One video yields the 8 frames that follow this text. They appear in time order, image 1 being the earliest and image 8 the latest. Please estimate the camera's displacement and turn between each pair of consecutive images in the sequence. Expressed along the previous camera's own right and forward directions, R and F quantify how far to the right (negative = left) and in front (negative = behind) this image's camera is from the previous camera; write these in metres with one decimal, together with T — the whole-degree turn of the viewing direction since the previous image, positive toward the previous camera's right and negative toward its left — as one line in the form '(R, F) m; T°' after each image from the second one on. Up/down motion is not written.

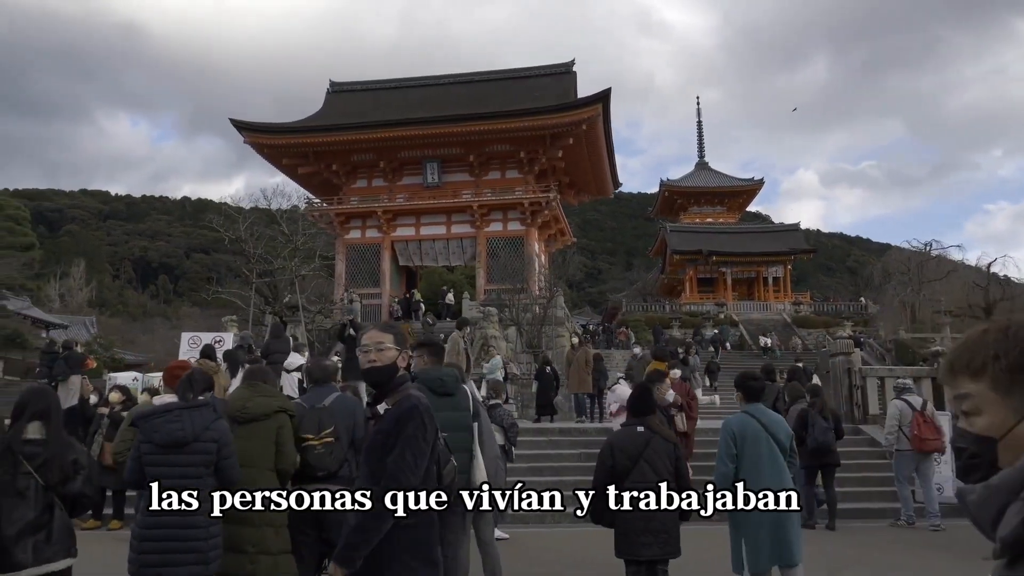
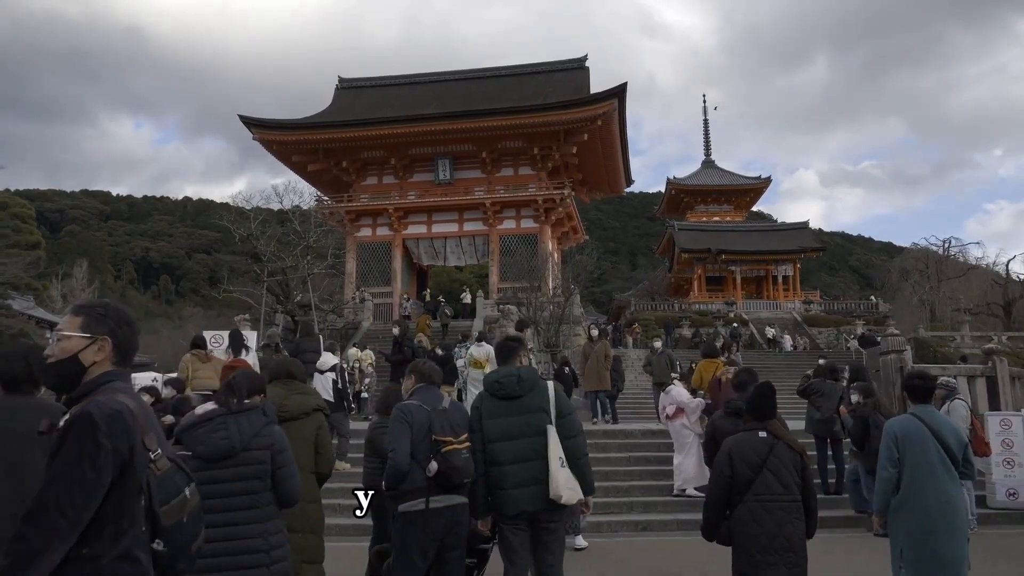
(-0.4, +0.4) m; 0°
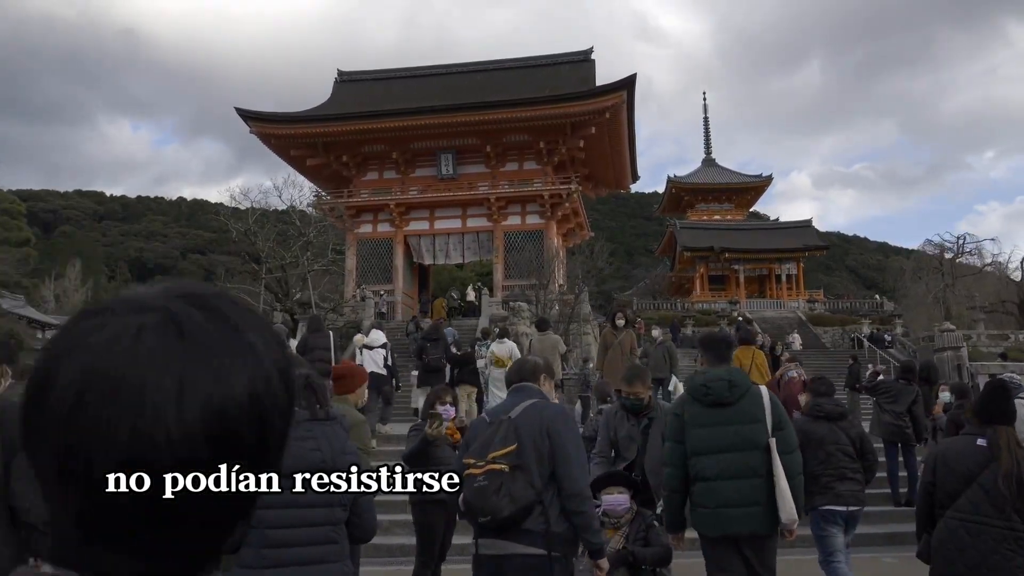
(-0.3, +0.6) m; 0°
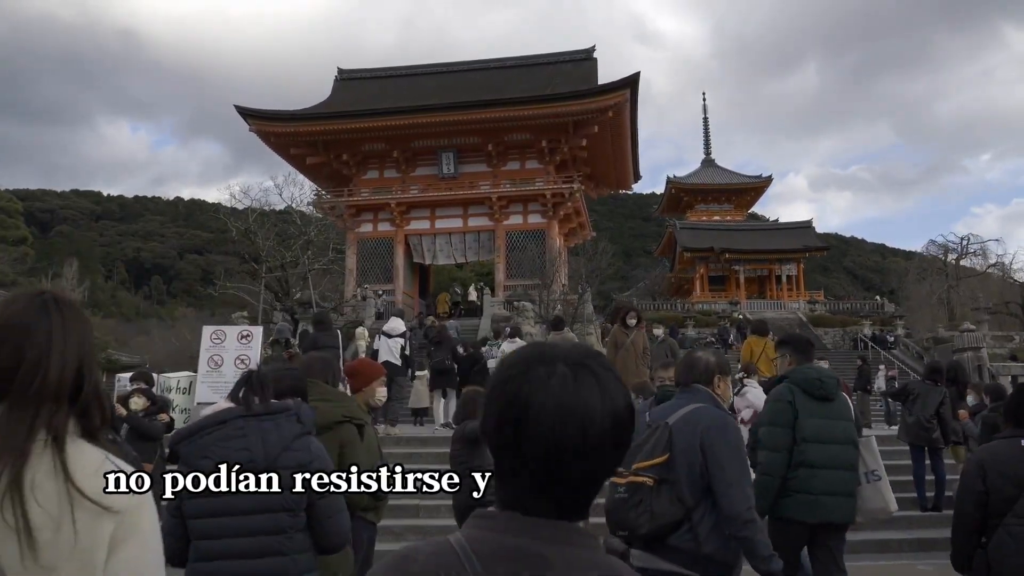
(-0.1, +0.2) m; 0°
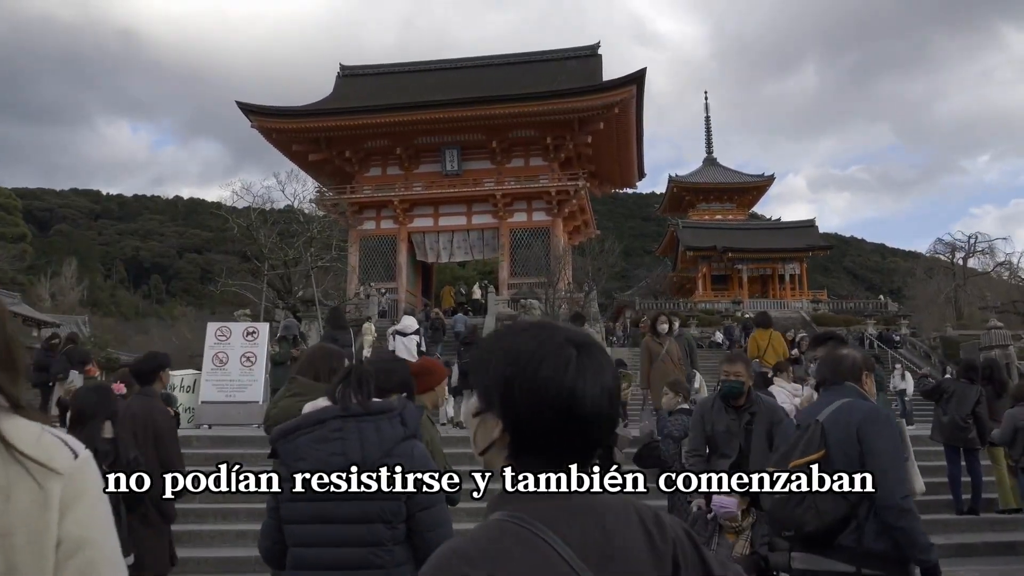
(-0.2, +0.2) m; 0°
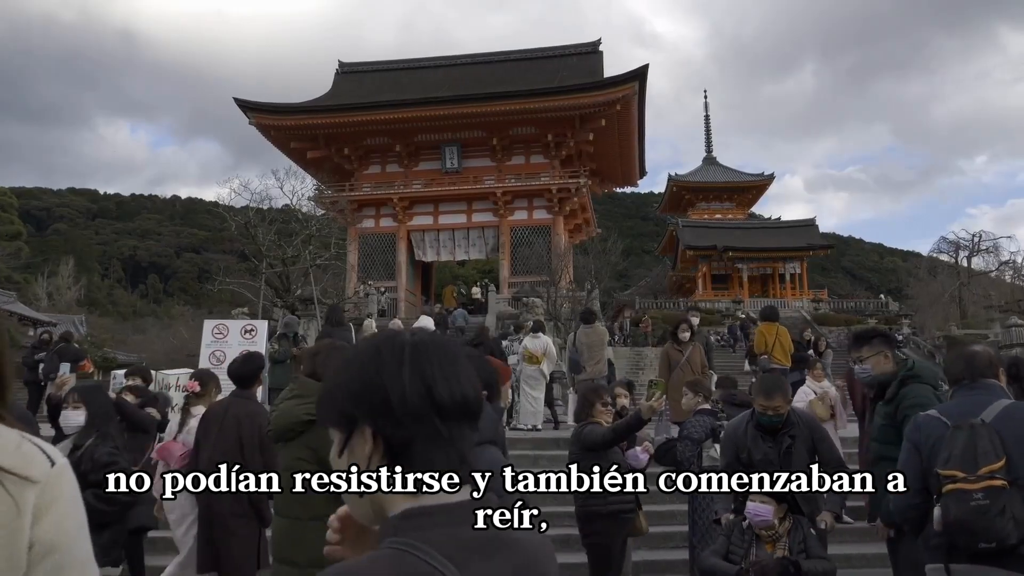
(-0.1, +0.2) m; 0°
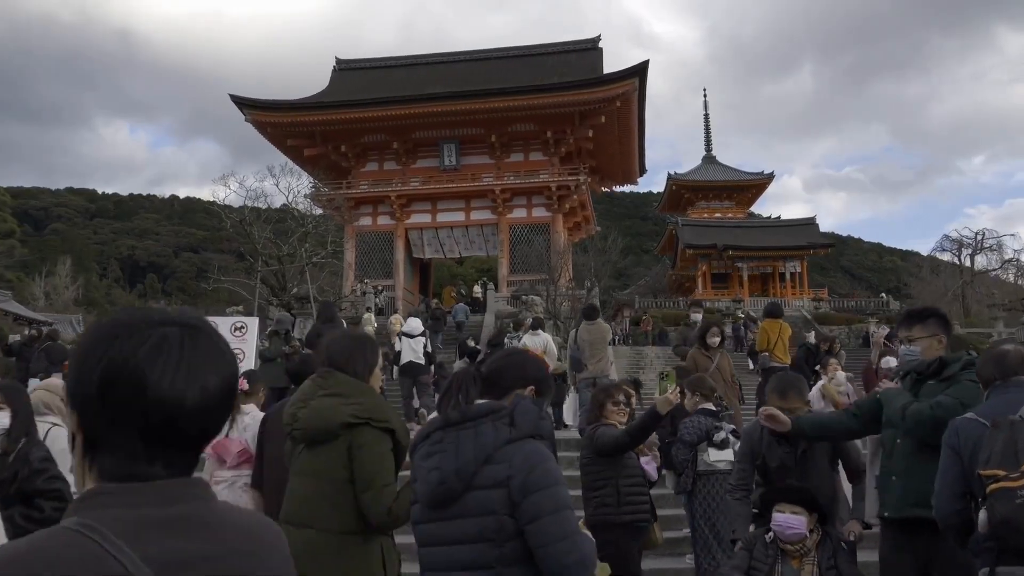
(0.0, +0.2) m; 0°
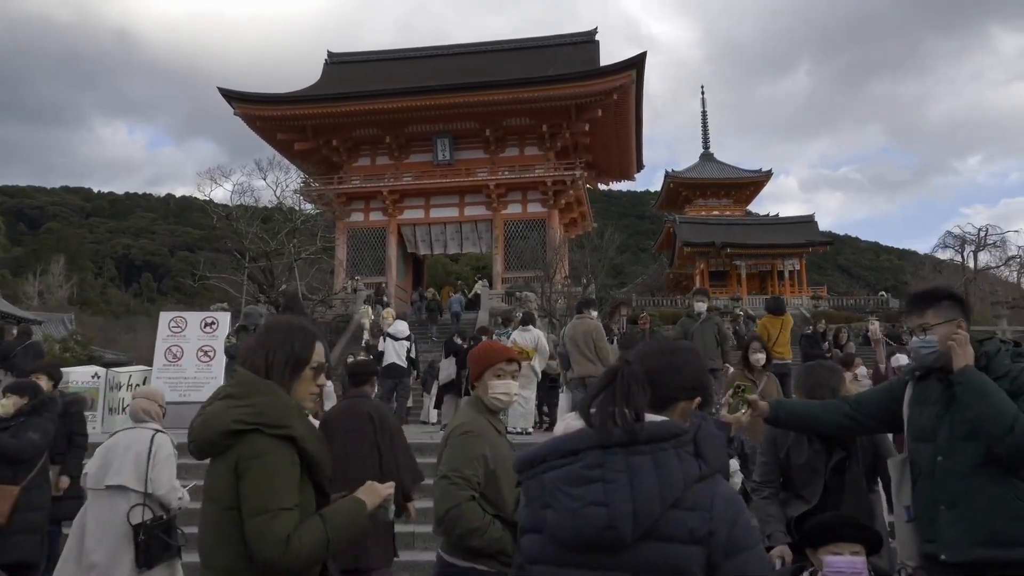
(+0.1, +0.4) m; 0°
